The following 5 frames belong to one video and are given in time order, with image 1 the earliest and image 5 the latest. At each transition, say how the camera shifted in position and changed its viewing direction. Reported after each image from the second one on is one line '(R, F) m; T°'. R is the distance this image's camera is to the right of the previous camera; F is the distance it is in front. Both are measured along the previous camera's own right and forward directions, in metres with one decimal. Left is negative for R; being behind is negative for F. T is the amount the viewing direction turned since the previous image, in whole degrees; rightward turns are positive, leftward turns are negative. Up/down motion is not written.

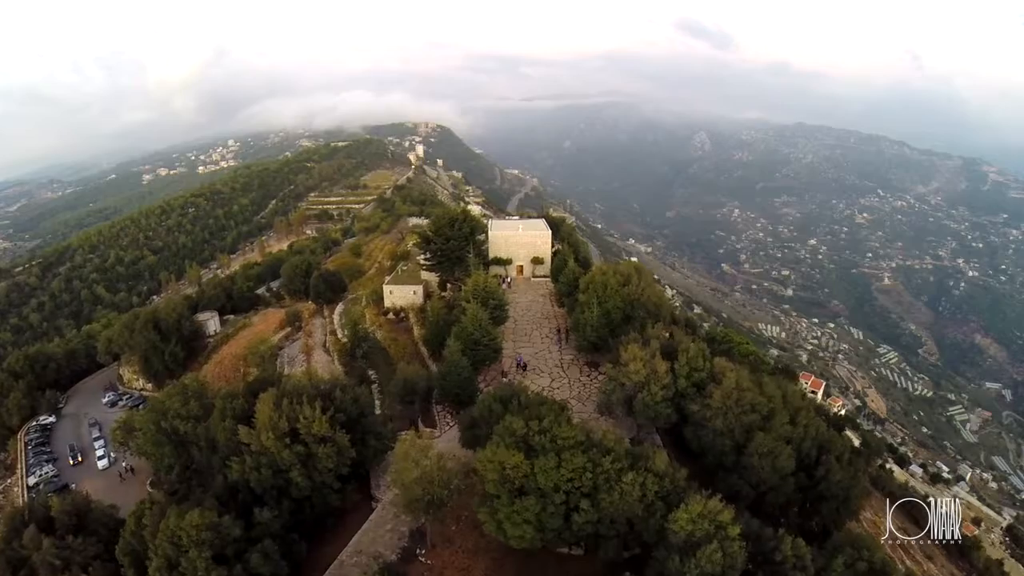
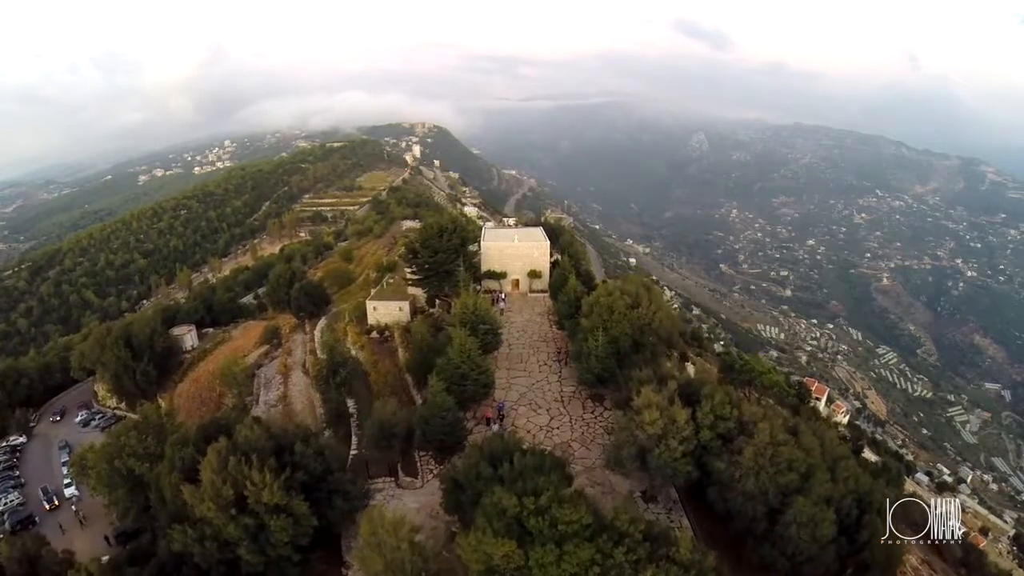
(+0.1, +1.1) m; 0°
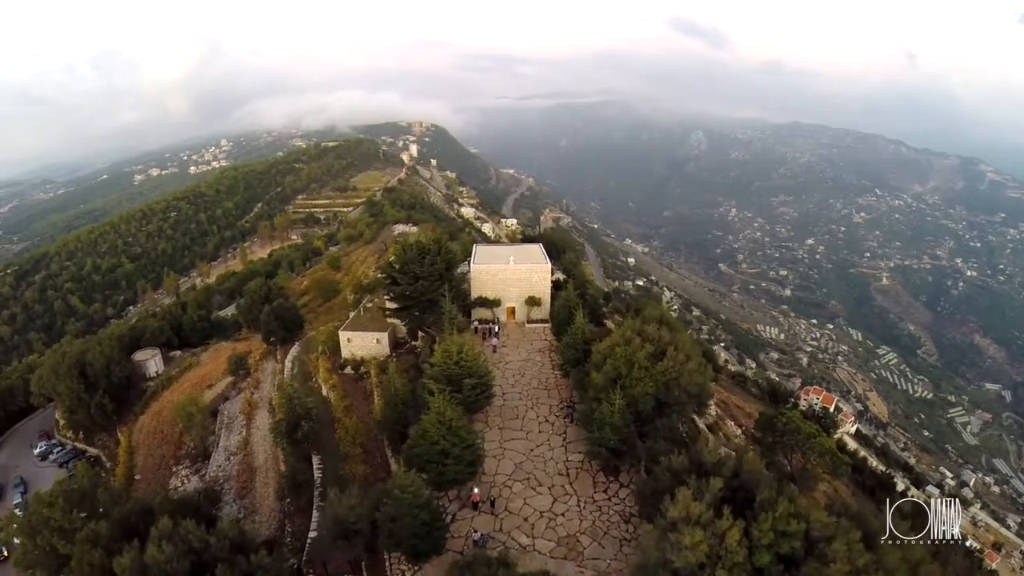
(+0.1, +1.7) m; 0°
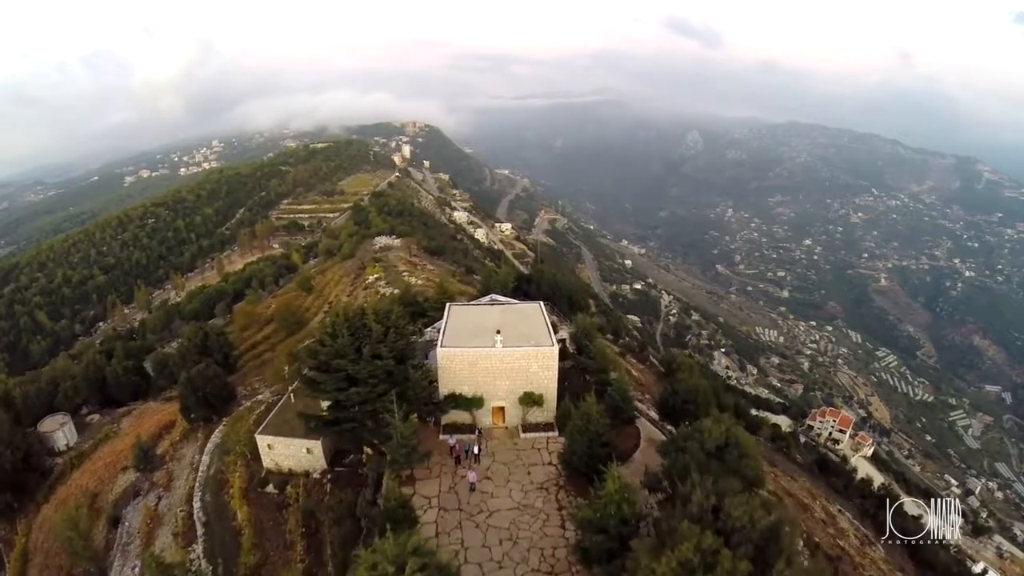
(+0.1, +3.3) m; 0°
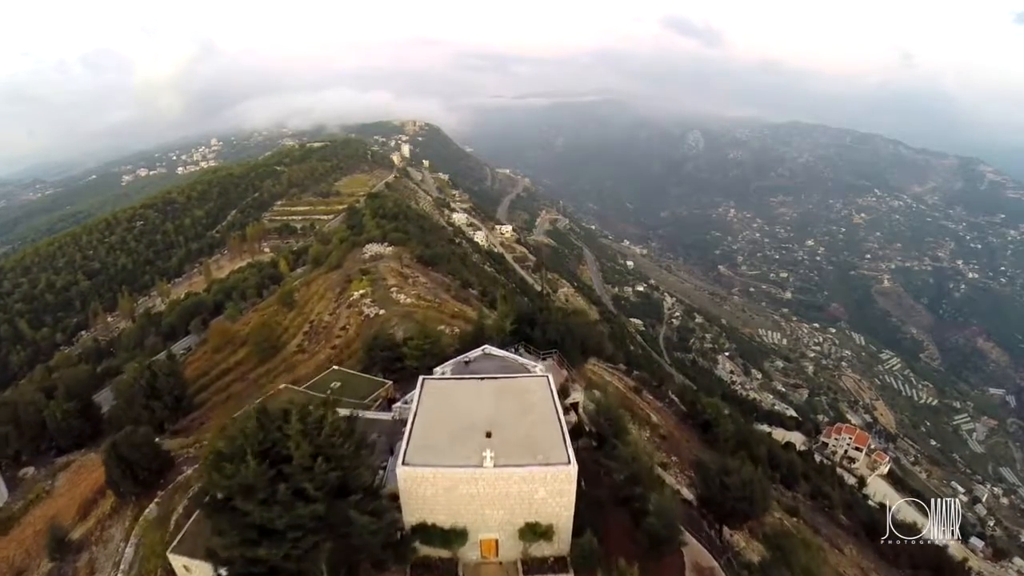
(0.0, +2.1) m; 0°
